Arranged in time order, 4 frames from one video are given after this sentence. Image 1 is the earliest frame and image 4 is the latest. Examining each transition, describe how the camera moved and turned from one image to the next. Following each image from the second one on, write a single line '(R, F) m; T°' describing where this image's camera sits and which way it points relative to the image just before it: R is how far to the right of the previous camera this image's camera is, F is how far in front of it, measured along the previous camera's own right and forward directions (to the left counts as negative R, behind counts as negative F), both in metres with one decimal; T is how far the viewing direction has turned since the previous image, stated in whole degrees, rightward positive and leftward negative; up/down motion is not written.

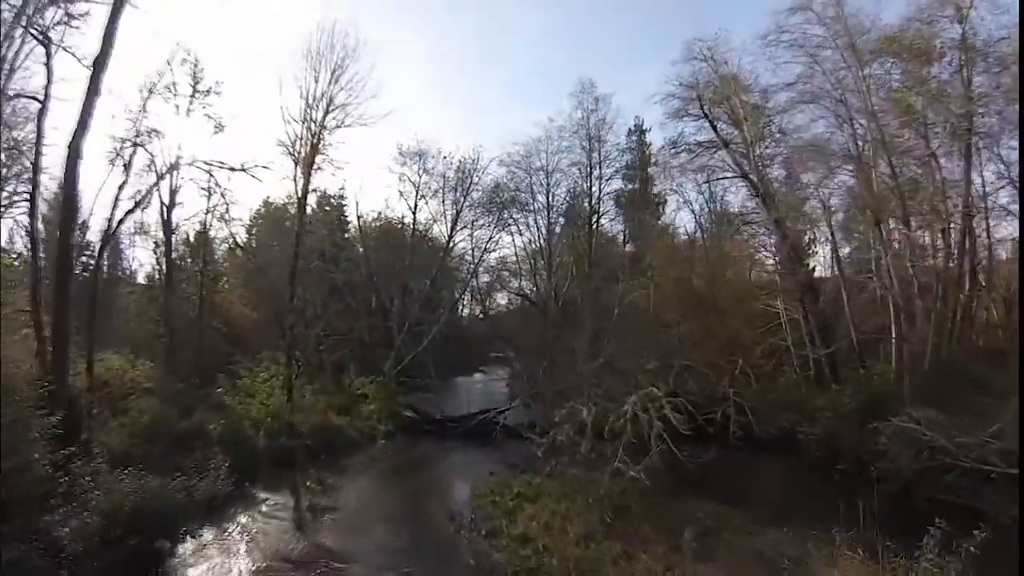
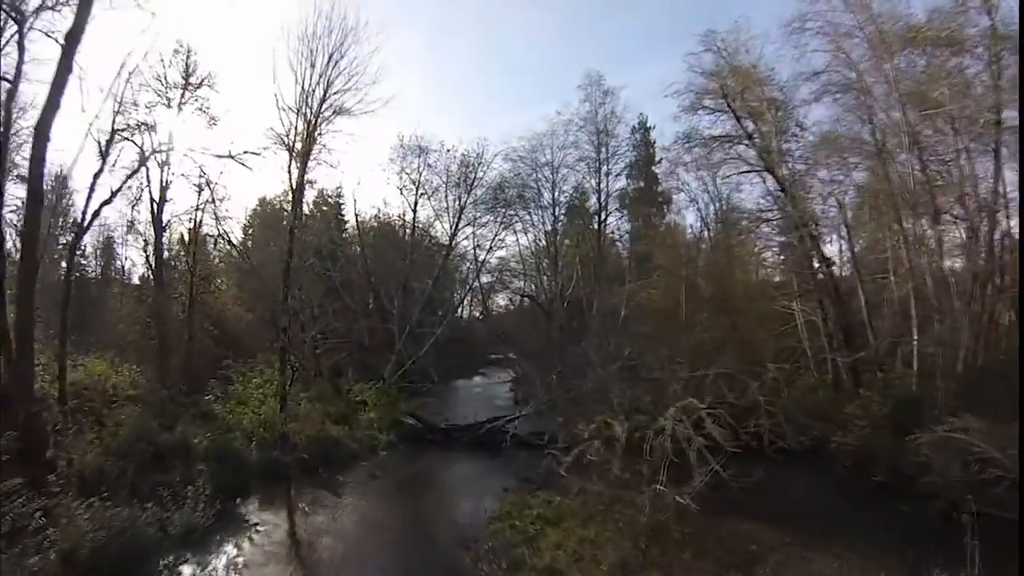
(-0.3, +1.2) m; 0°
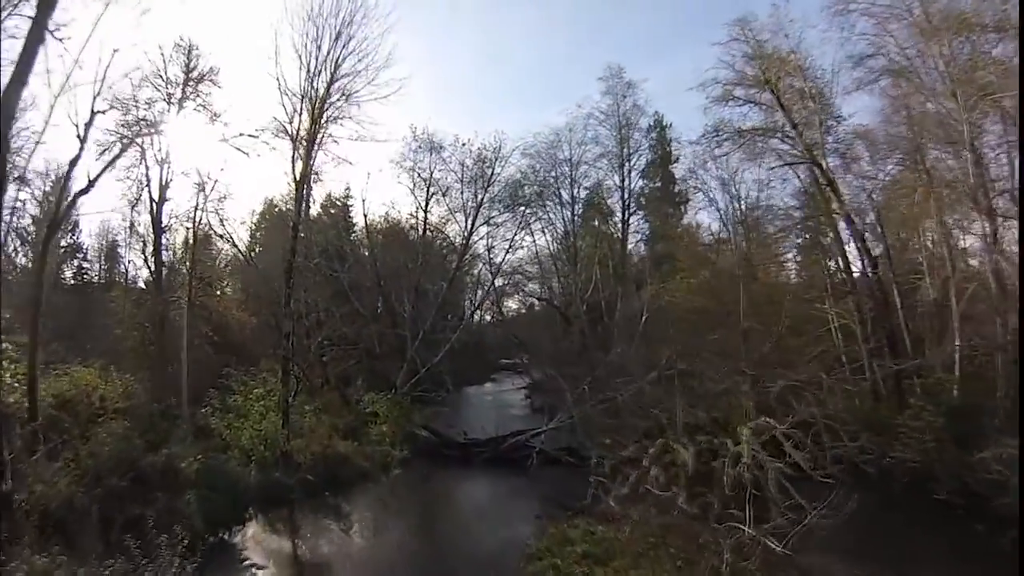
(-0.4, +1.5) m; -1°
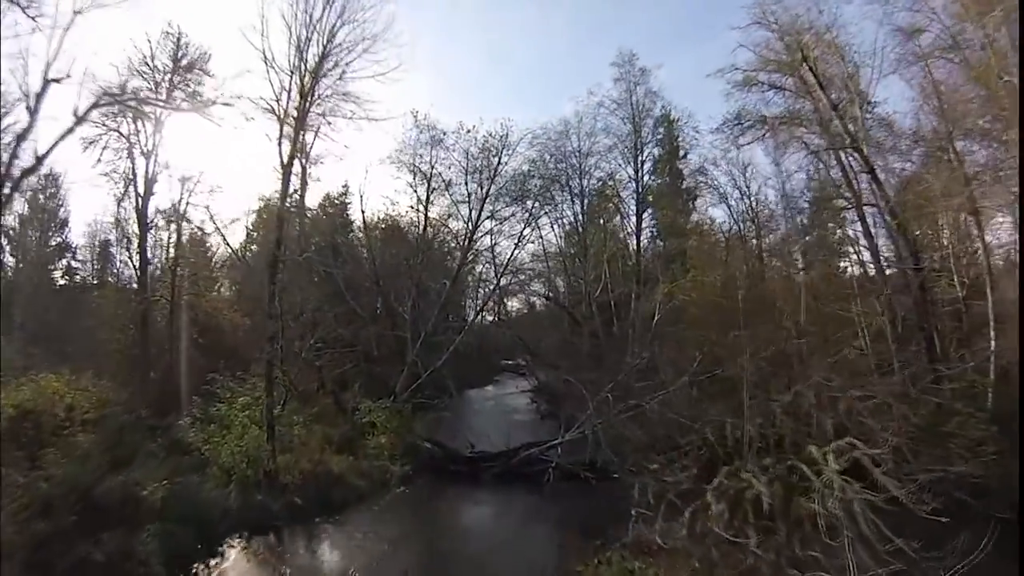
(-0.2, +1.5) m; 0°
